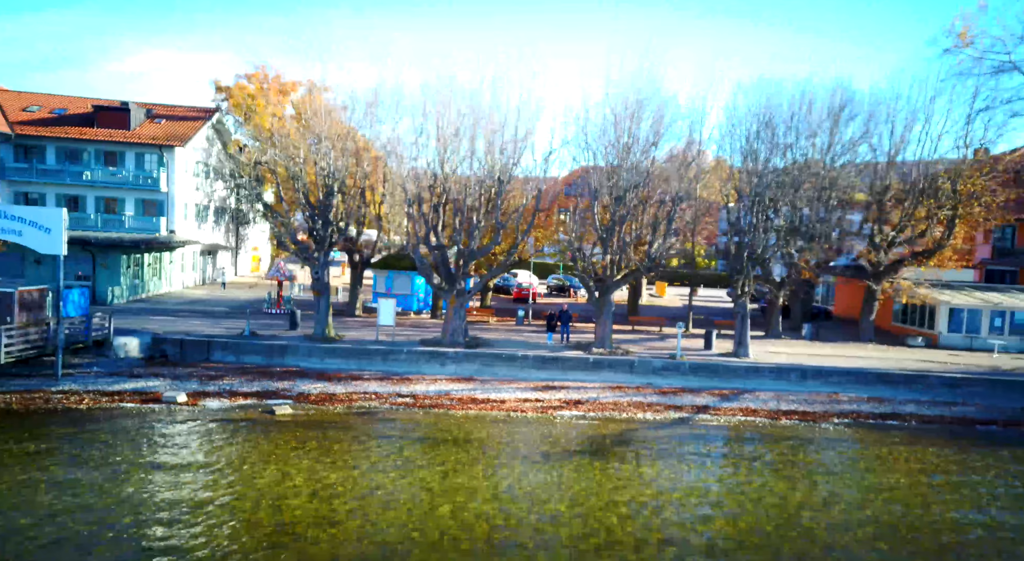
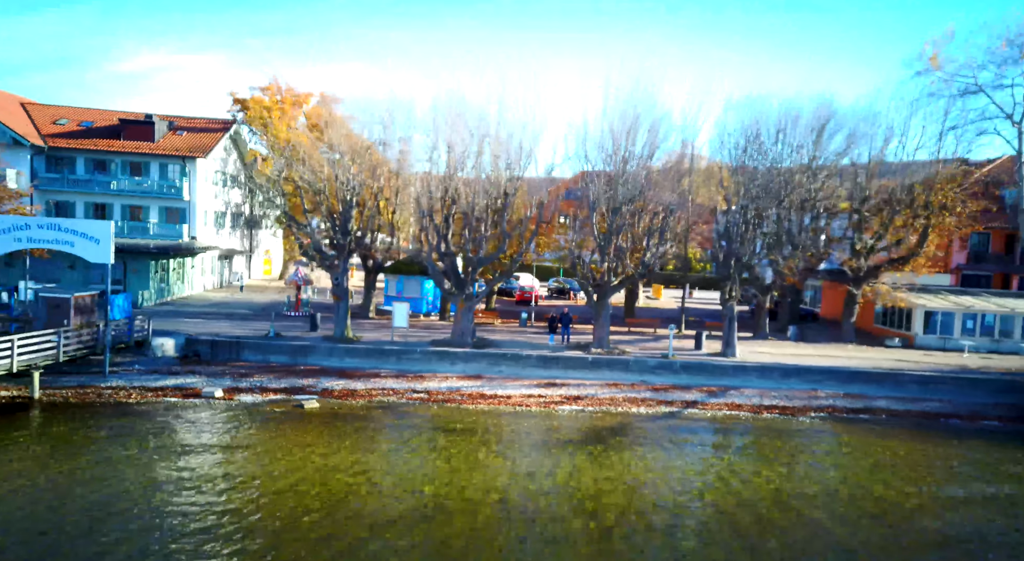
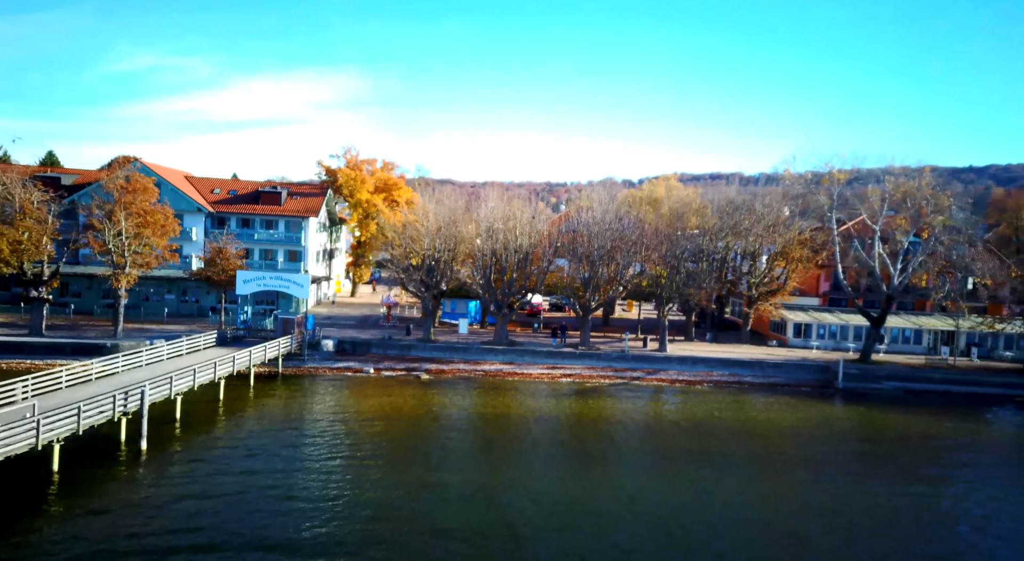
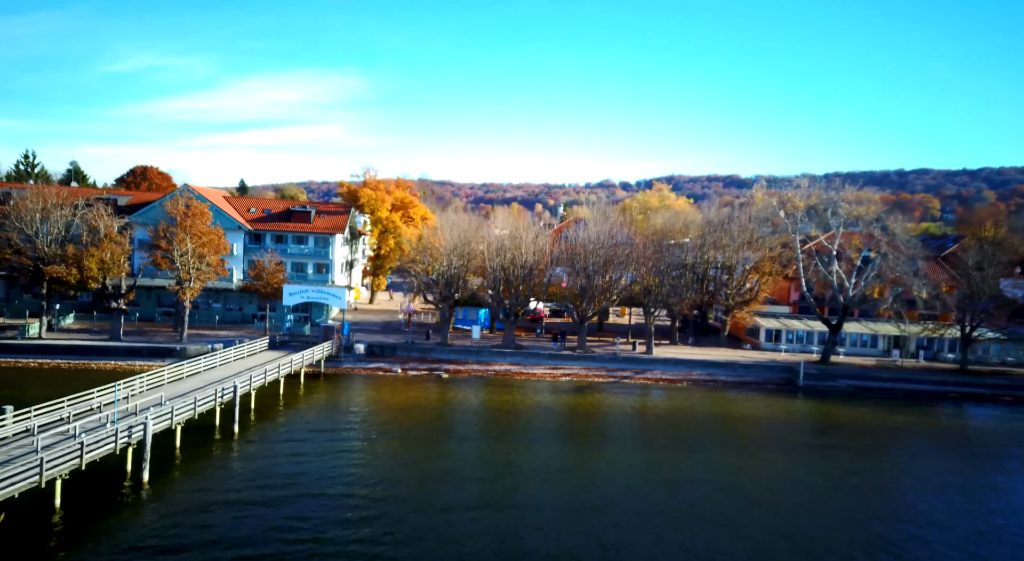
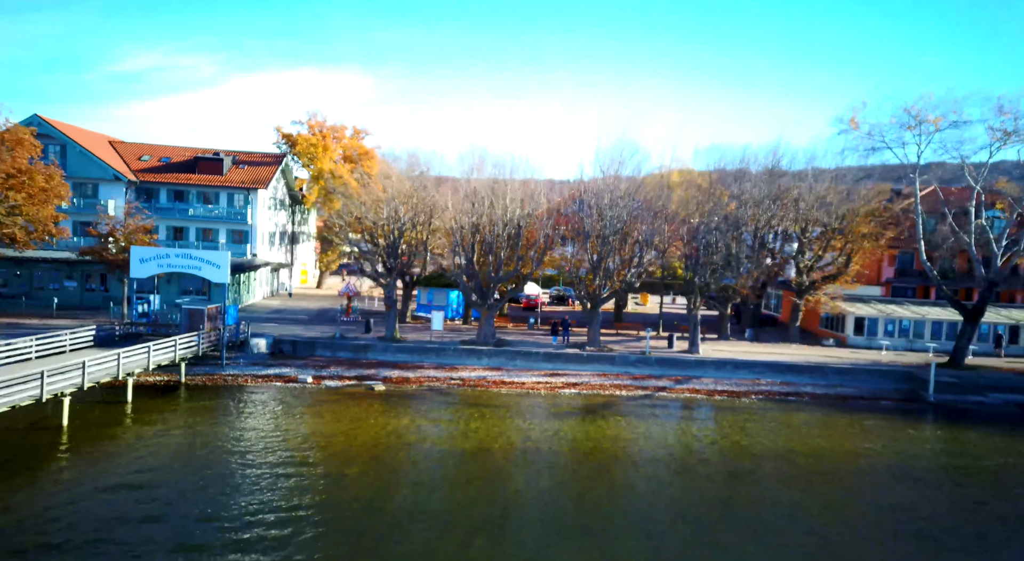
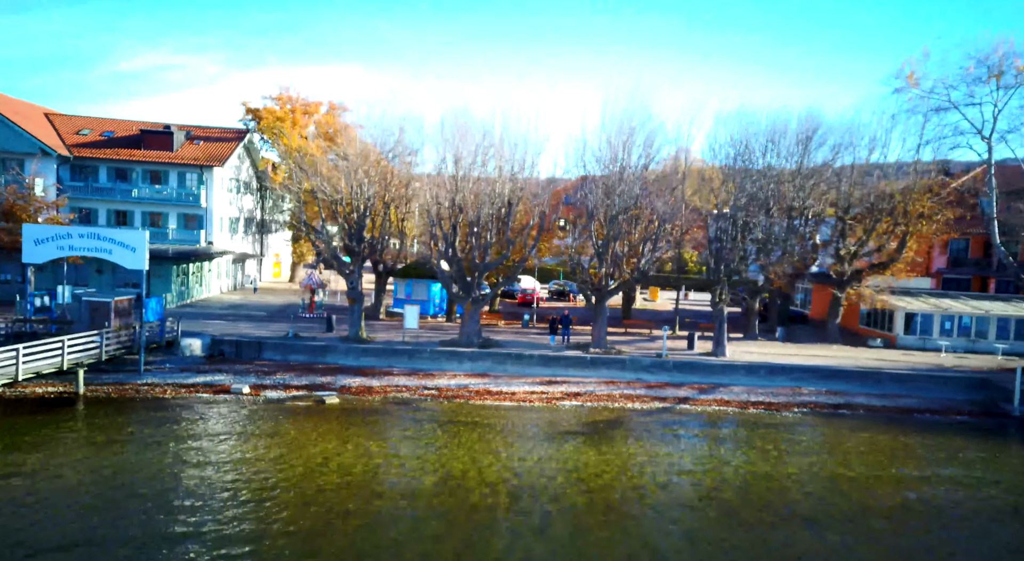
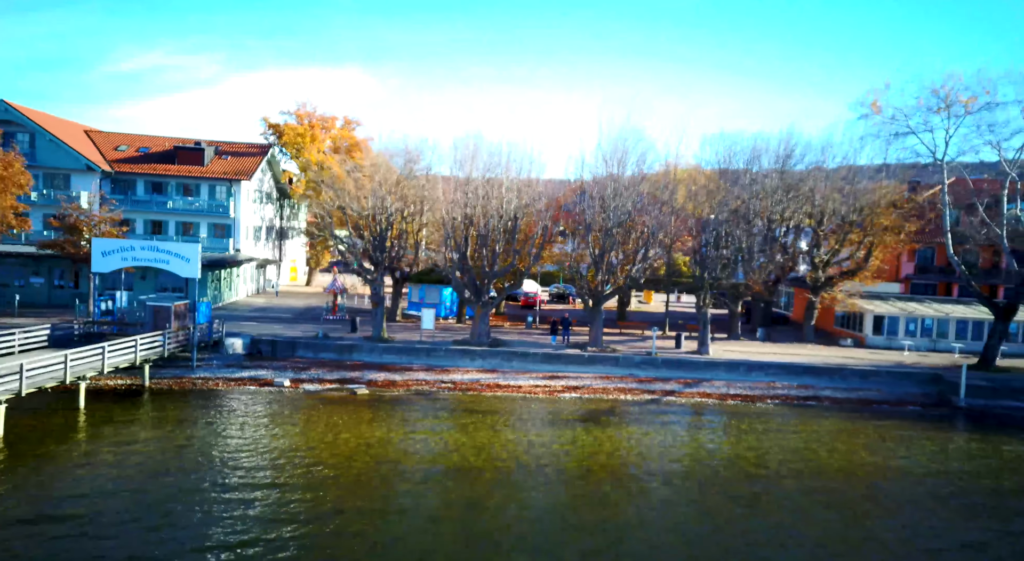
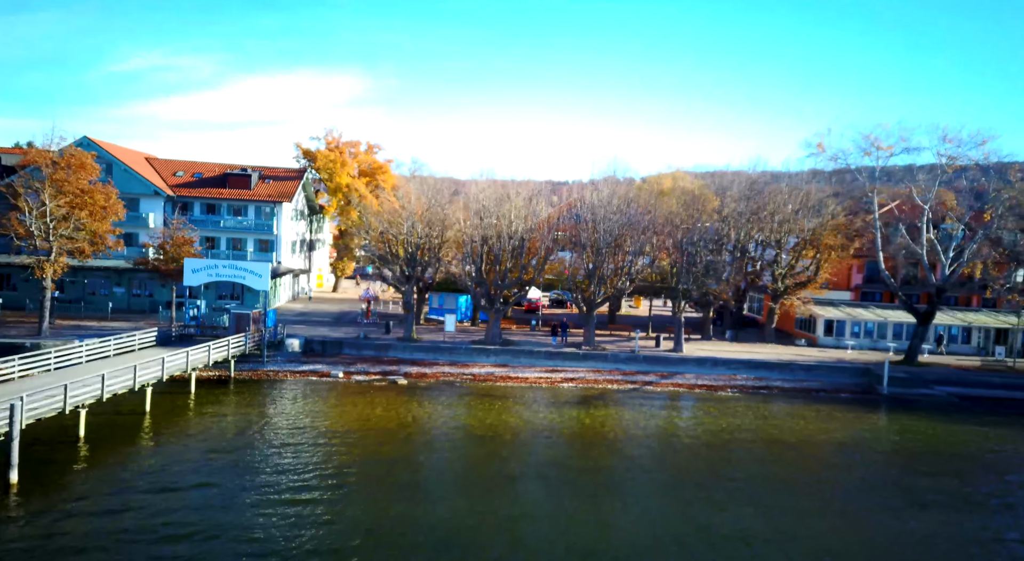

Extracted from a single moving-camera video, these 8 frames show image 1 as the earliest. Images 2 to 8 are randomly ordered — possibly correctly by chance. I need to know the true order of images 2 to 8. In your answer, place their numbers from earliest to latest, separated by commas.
2, 6, 7, 5, 8, 3, 4
